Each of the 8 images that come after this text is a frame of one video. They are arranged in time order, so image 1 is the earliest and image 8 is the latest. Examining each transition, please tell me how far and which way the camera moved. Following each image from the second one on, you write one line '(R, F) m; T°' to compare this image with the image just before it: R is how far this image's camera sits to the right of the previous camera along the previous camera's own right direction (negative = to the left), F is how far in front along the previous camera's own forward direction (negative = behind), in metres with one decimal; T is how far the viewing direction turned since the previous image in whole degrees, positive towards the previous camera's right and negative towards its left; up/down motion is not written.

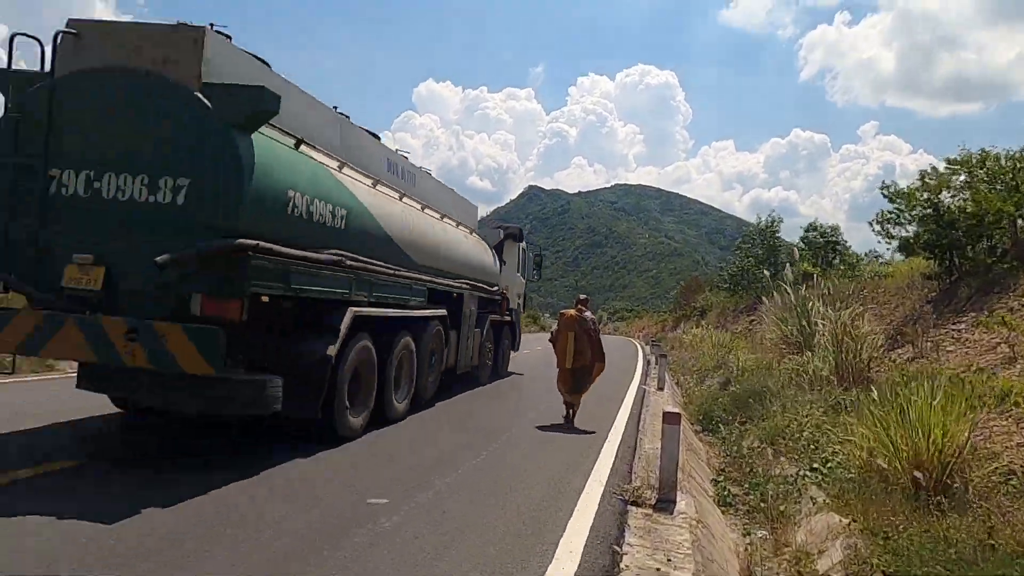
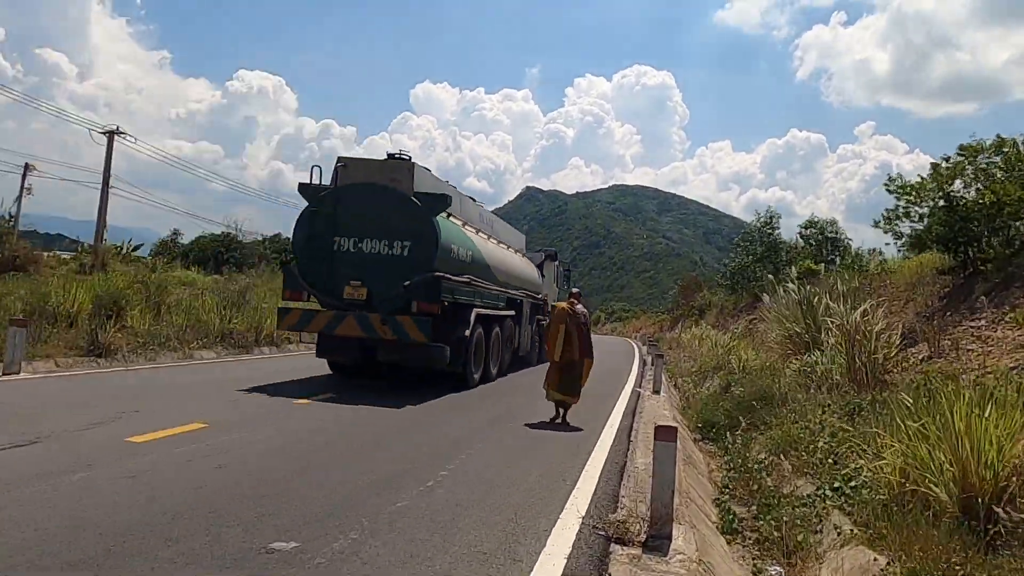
(+0.3, +1.3) m; 0°
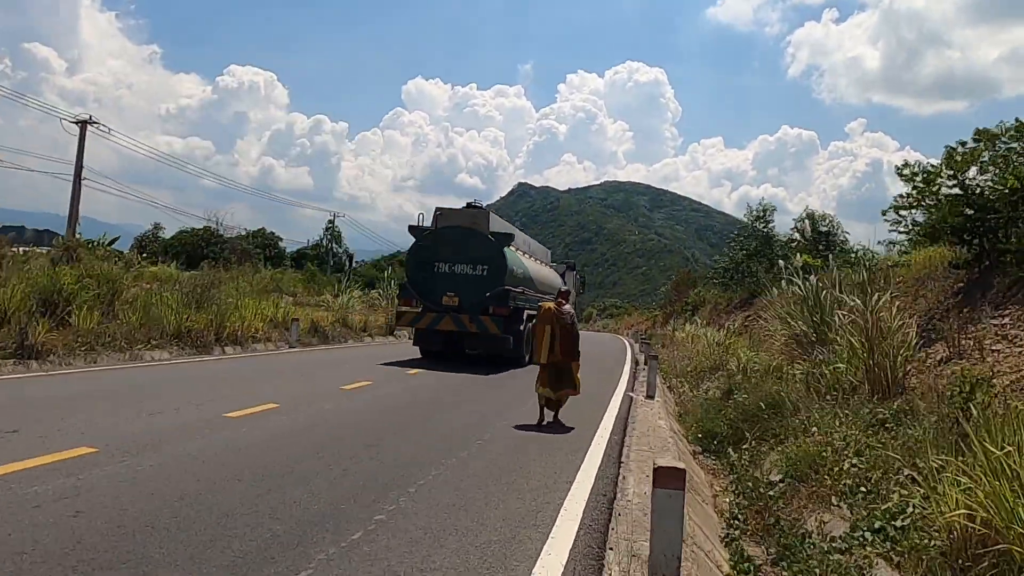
(+0.2, +1.5) m; +1°
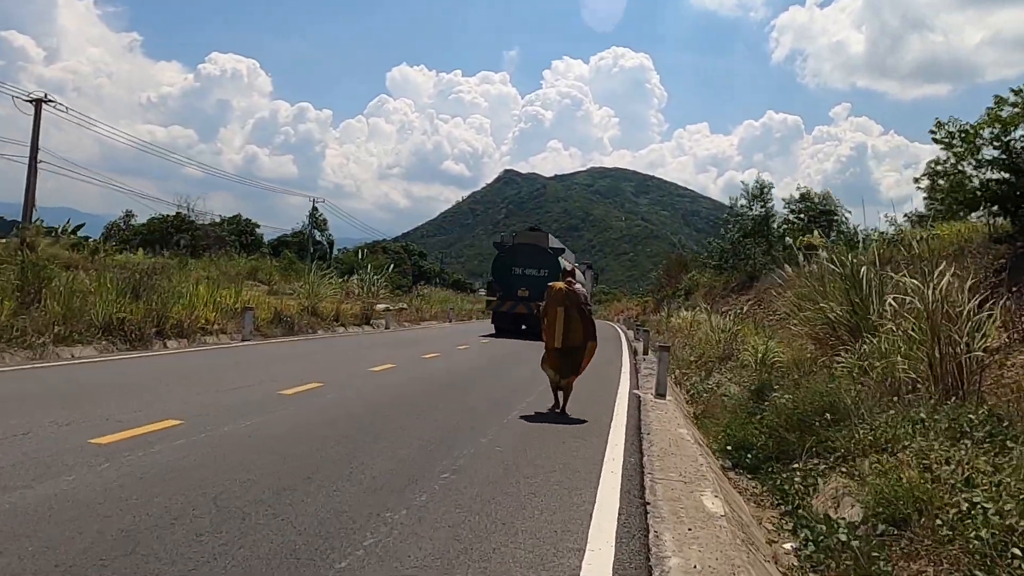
(+0.1, +2.3) m; +1°
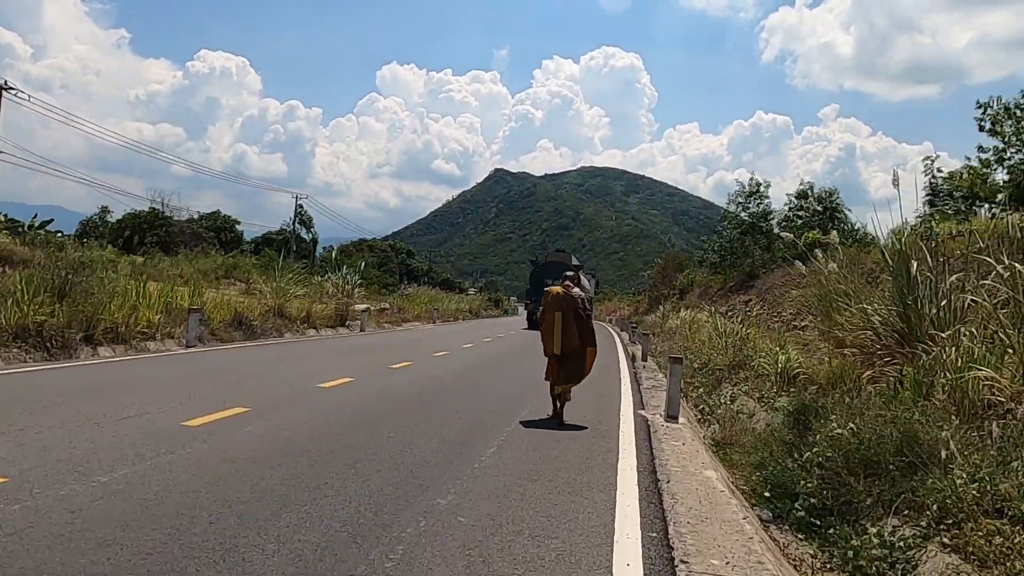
(+0.1, +2.1) m; +1°
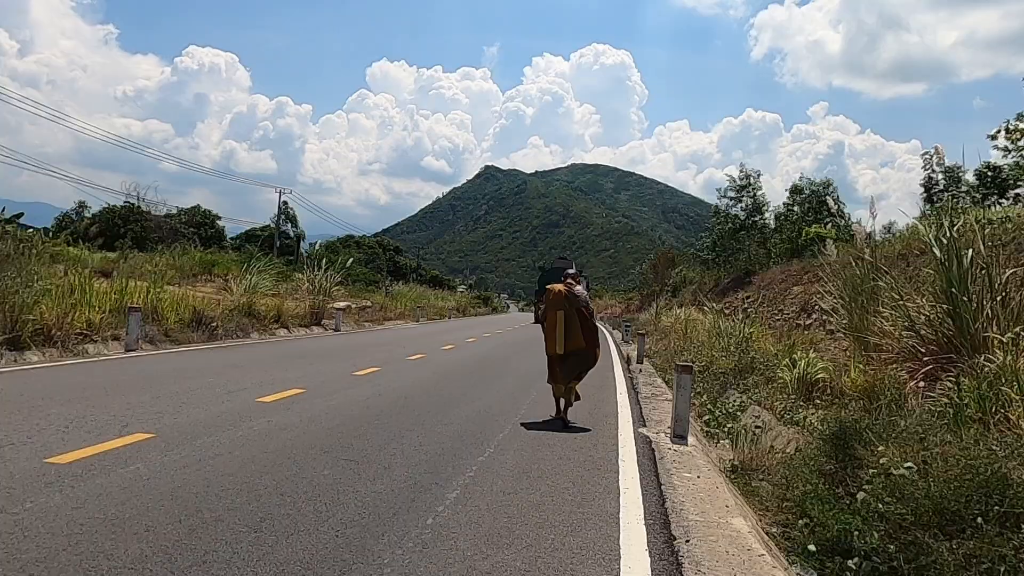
(+0.2, +1.6) m; +1°
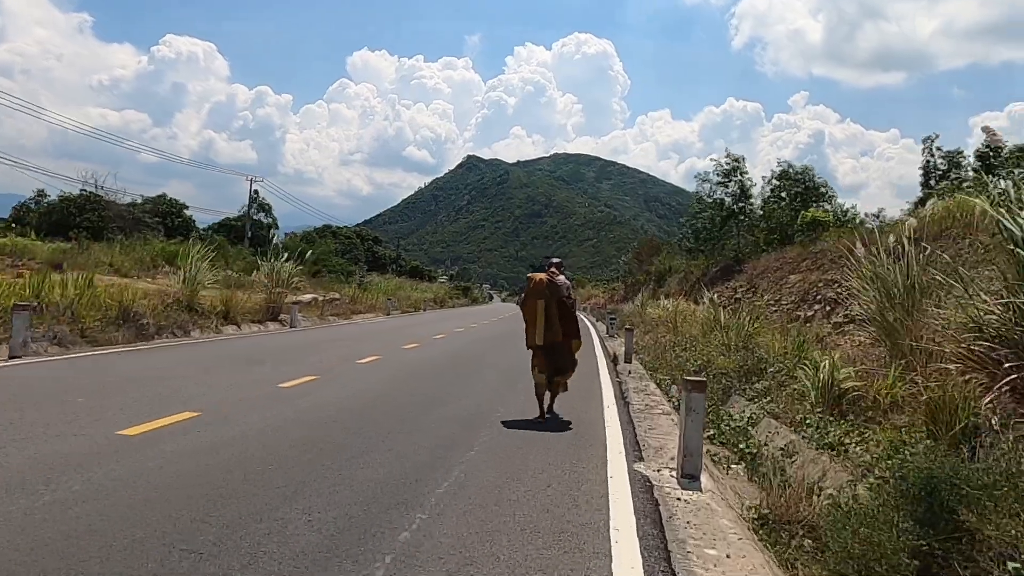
(+0.3, +2.2) m; +1°
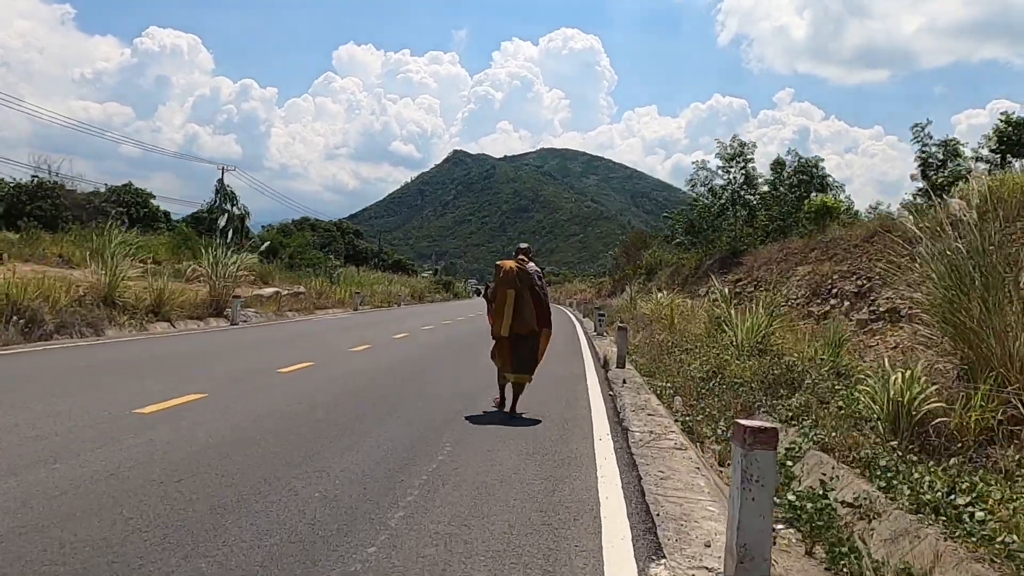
(+0.3, +2.7) m; +1°
